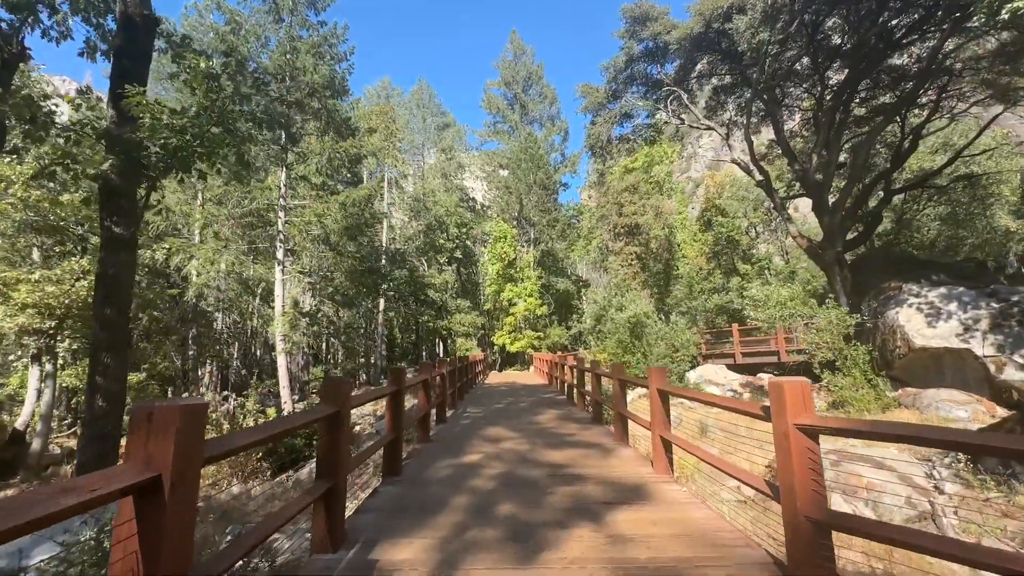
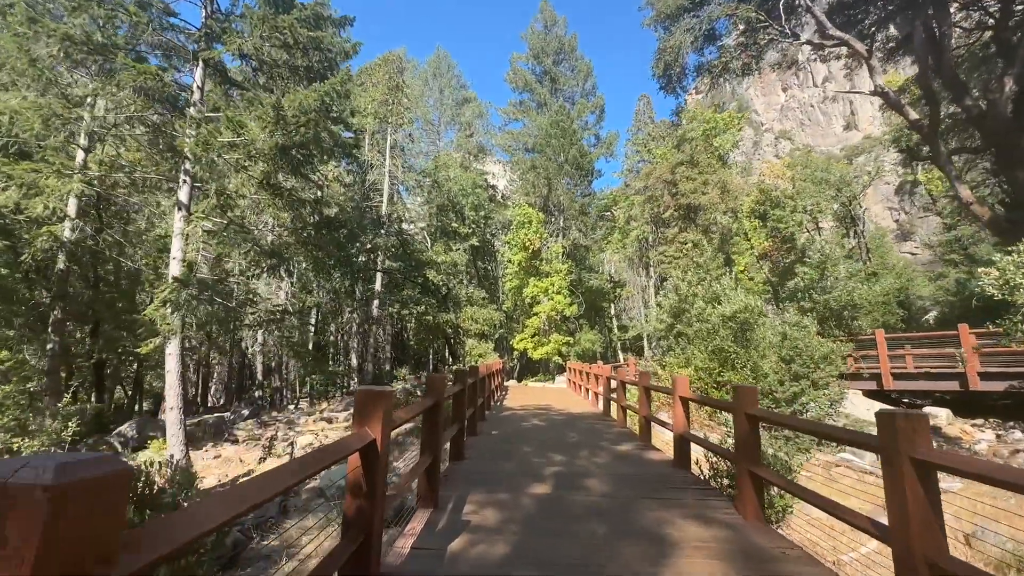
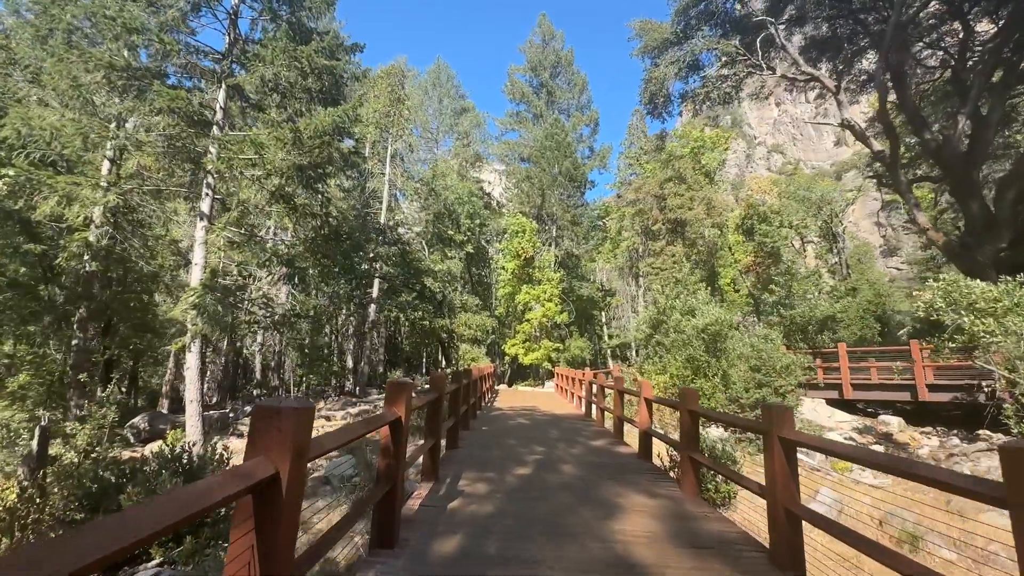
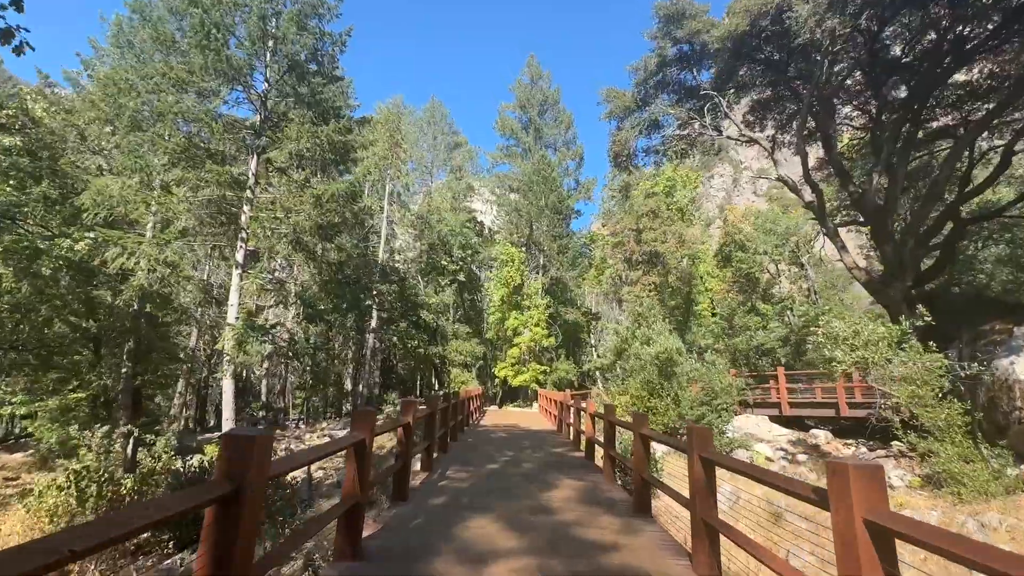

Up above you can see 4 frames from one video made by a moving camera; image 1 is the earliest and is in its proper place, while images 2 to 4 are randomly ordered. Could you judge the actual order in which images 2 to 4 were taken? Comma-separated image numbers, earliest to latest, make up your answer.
4, 3, 2
